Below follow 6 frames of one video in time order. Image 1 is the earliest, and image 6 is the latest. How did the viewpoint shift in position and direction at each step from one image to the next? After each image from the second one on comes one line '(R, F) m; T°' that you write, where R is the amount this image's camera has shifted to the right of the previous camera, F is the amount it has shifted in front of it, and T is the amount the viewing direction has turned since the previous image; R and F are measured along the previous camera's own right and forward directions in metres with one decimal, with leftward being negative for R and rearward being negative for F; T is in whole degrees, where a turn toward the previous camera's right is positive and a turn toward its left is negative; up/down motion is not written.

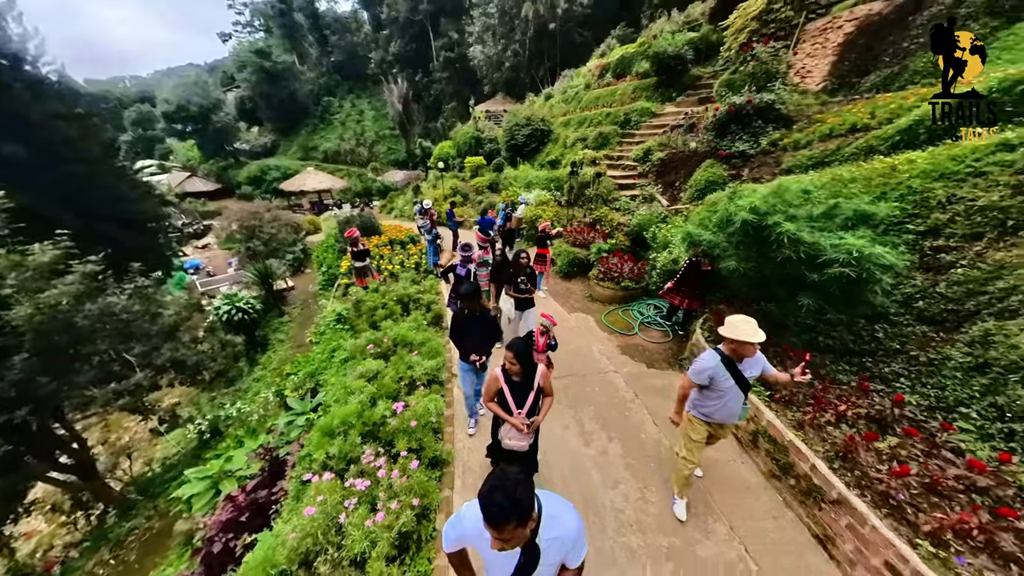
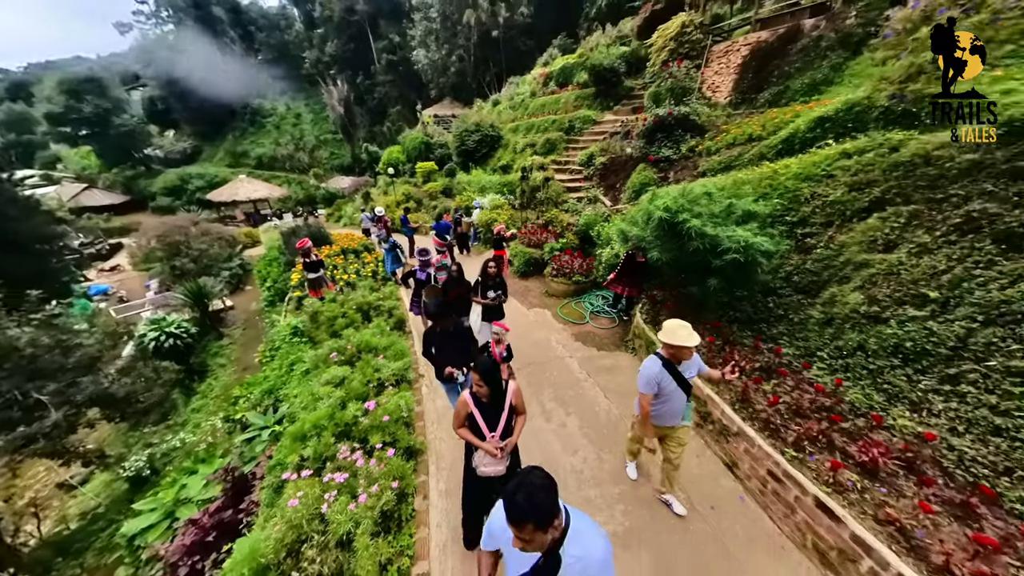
(0.0, -0.4) m; +7°
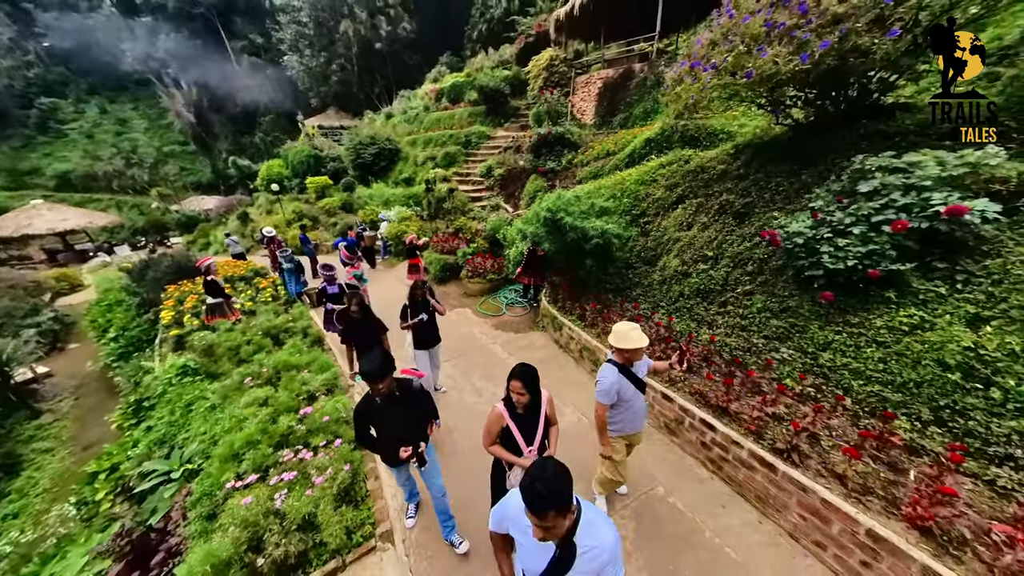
(-0.1, -0.7) m; +16°
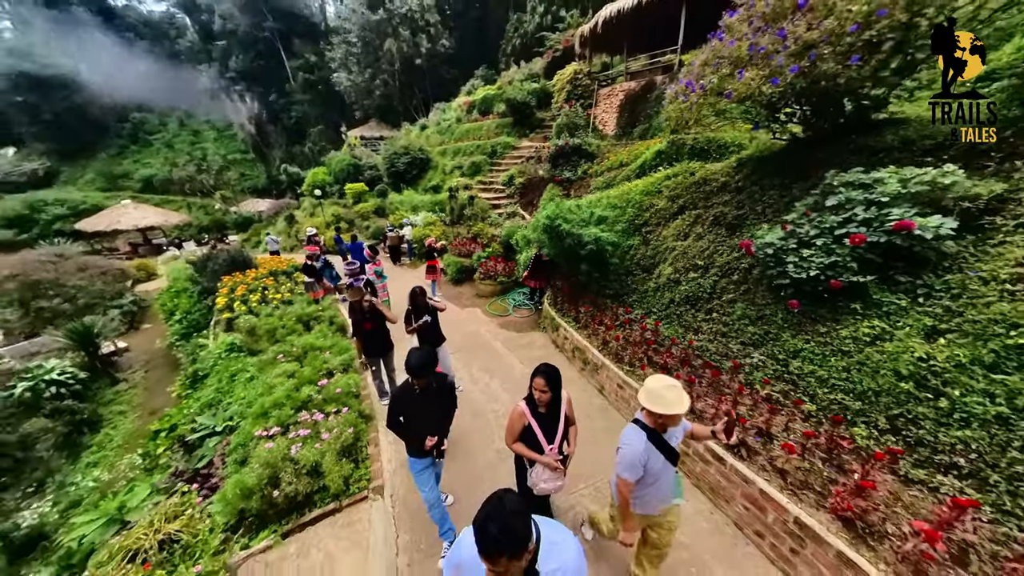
(+0.5, -0.4) m; -5°
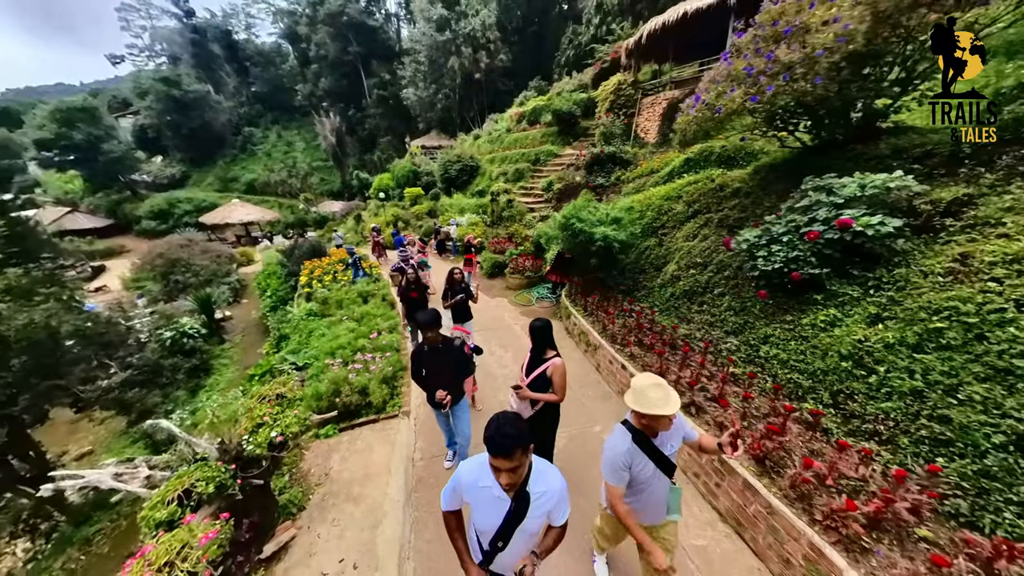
(+0.6, -0.8) m; -9°
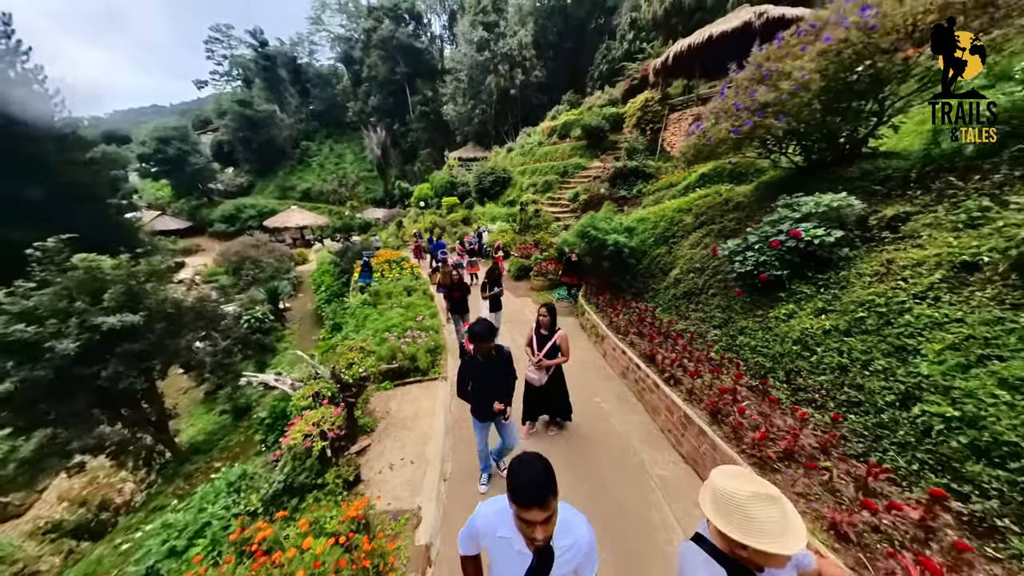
(+0.2, -1.0) m; -5°
